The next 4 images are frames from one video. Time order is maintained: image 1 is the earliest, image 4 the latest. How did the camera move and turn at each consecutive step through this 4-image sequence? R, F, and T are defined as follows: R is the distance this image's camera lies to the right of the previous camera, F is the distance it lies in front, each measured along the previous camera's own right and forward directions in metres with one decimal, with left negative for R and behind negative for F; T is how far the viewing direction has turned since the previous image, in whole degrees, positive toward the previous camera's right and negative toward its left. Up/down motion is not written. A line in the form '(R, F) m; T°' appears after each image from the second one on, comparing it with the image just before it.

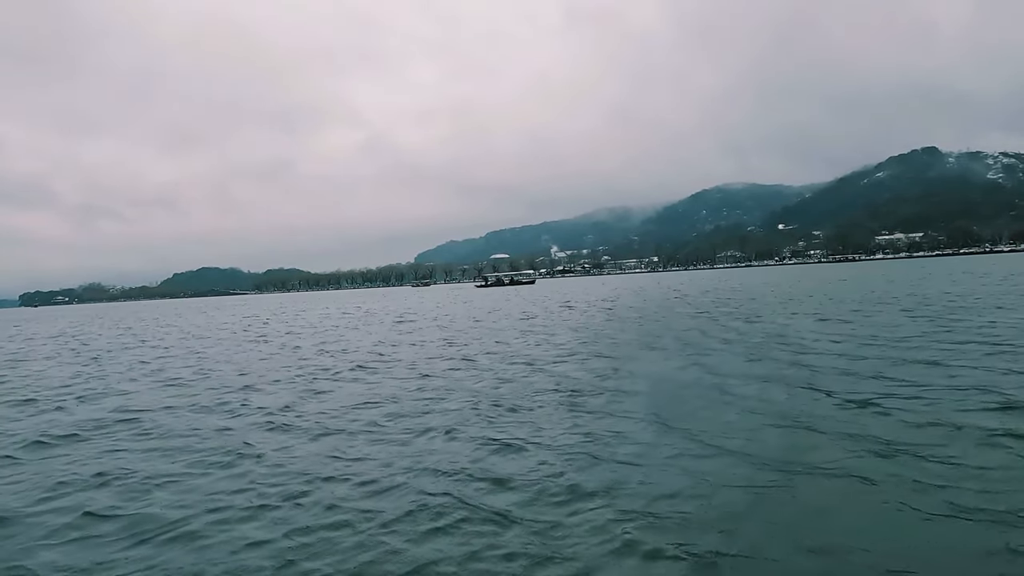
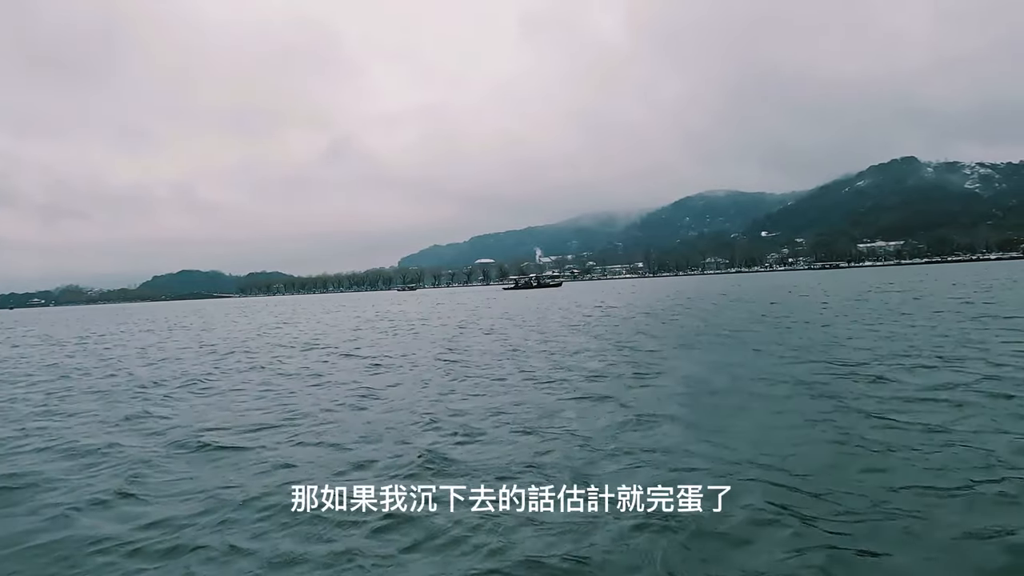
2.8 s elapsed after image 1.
(-2.1, -0.3) m; +1°
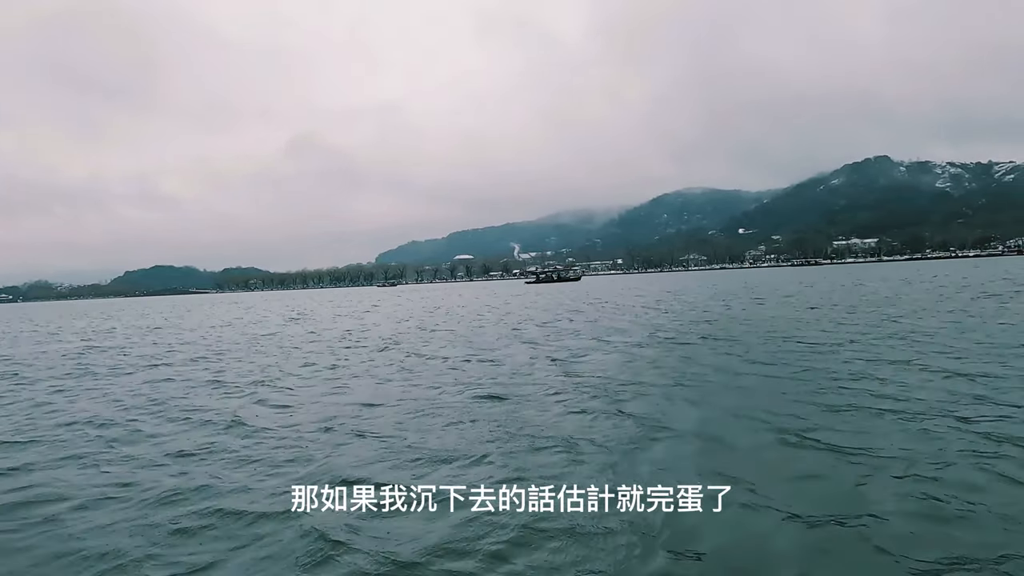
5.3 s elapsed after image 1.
(-1.4, +0.7) m; +2°
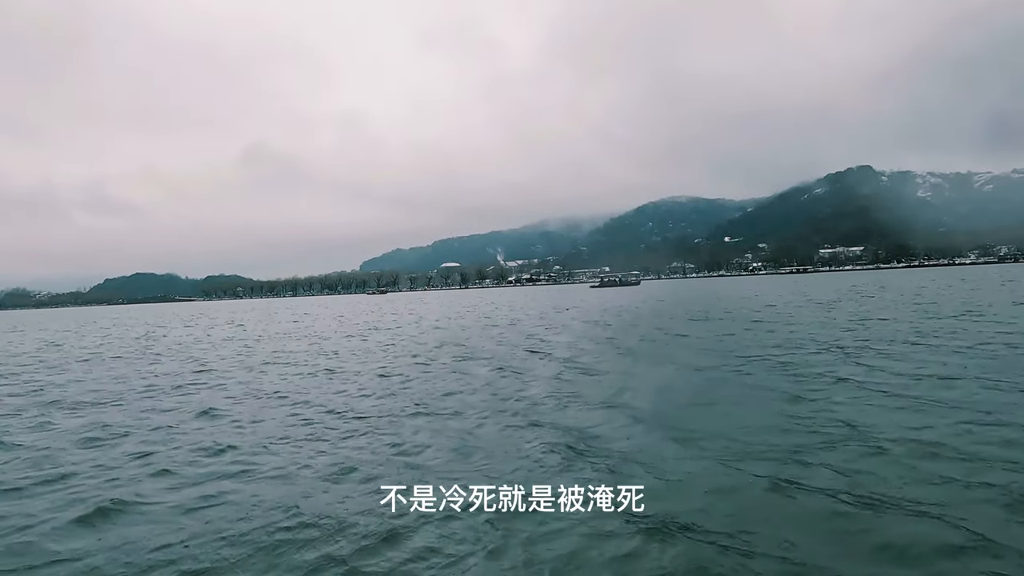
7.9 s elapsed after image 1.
(-3.4, -1.1) m; +1°
